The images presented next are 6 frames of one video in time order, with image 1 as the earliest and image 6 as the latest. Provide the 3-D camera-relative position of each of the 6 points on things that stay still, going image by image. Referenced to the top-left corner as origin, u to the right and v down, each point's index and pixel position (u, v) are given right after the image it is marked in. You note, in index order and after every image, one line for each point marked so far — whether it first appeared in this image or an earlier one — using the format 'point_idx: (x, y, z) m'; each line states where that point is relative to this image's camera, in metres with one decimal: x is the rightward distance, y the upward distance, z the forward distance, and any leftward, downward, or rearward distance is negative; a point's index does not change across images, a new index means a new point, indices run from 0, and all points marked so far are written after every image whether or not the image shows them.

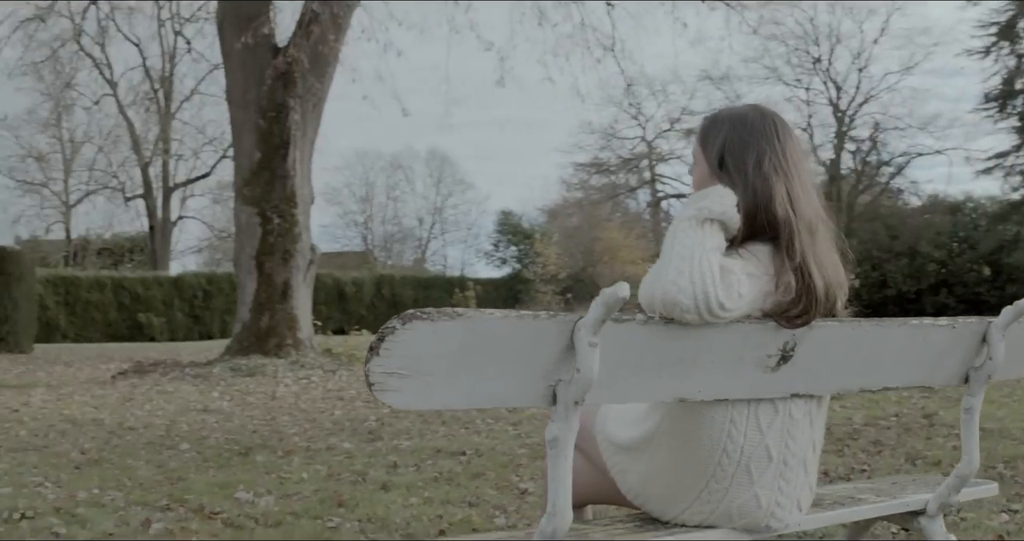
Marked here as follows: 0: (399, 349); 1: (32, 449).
0: (-0.1, -0.1, +1.4) m
1: (-3.0, -1.1, +7.7) m
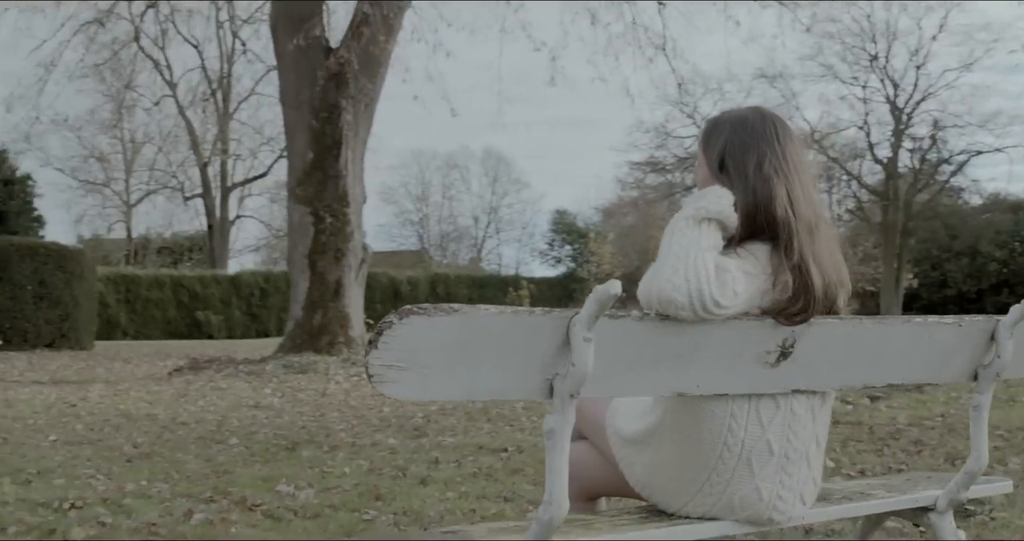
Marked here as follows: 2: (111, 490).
0: (-0.1, -0.1, +1.5) m
1: (-2.7, -1.1, +7.9) m
2: (-1.6, -0.9, +5.1) m
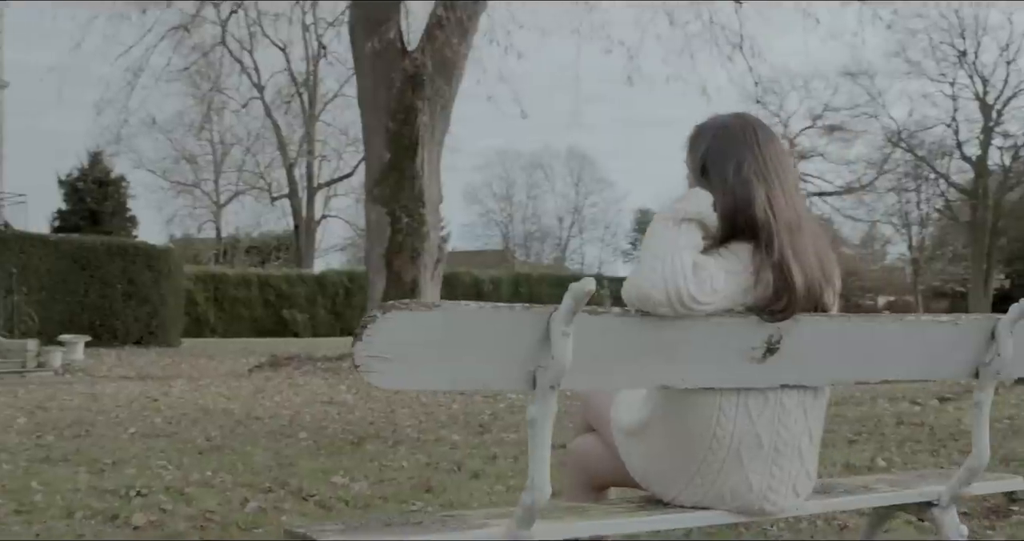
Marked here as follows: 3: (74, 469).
0: (-0.2, -0.1, +1.6) m
1: (-2.3, -1.1, +8.2) m
2: (-1.4, -0.9, +5.3) m
3: (-2.1, -1.0, +6.0) m
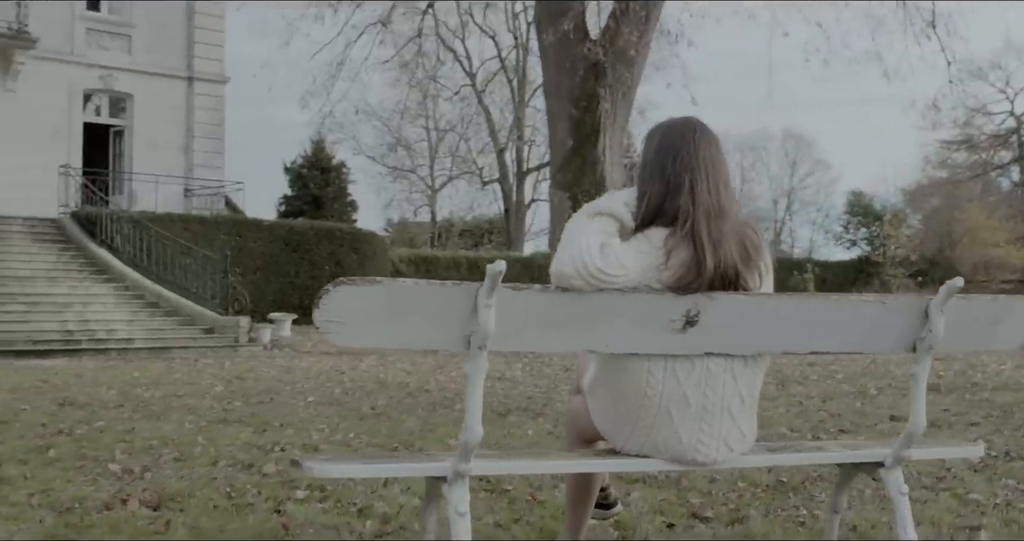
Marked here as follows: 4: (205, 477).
0: (-0.3, -0.1, +2.1) m
1: (-1.3, -1.0, +8.9) m
2: (-0.9, -0.8, +6.0) m
3: (-1.5, -0.9, +6.7) m
4: (-1.1, -0.7, +4.5) m
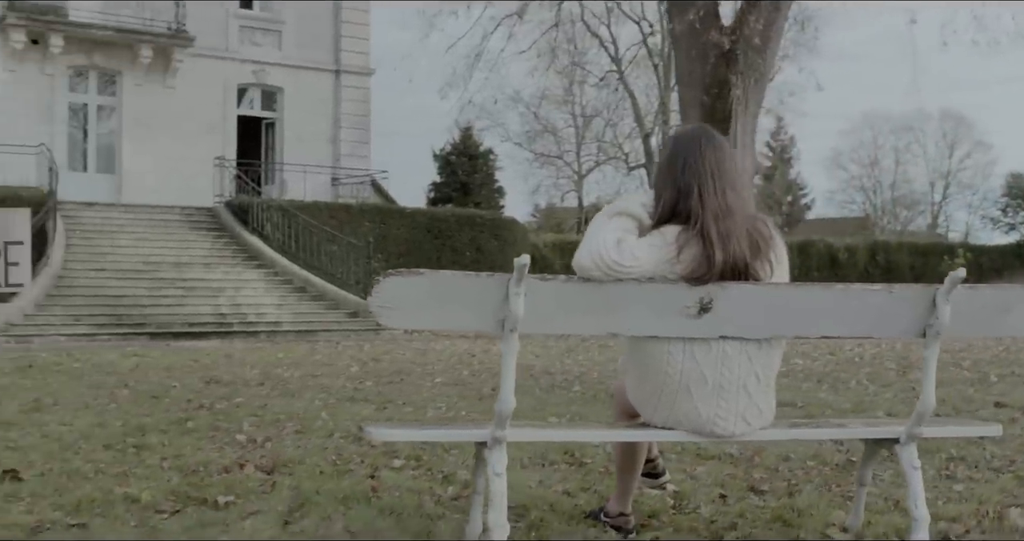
0: (-0.3, 0.0, +2.5) m
1: (-0.4, -0.9, +9.4) m
2: (-0.4, -0.8, +6.4) m
3: (-0.9, -0.8, +7.2) m
4: (-0.8, -0.7, +4.9) m
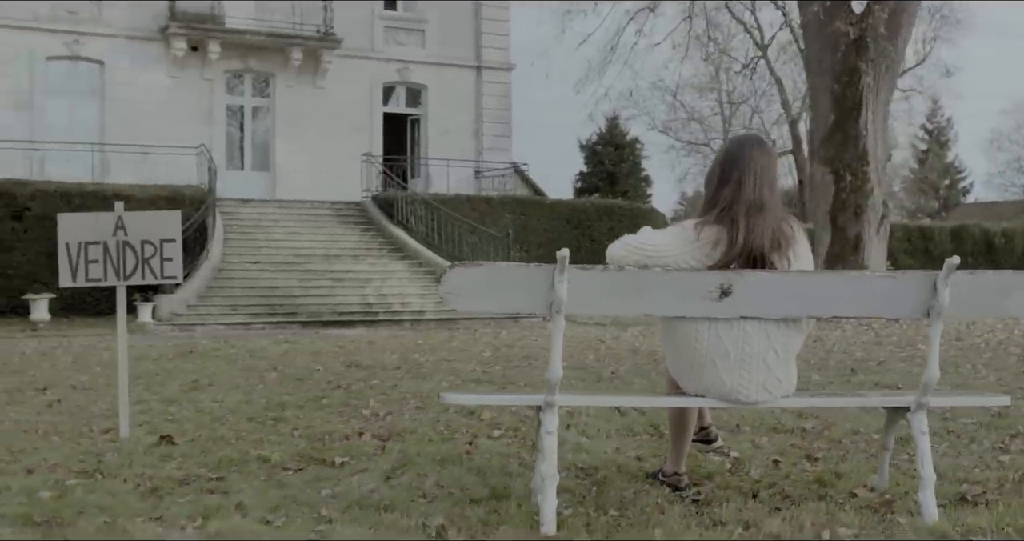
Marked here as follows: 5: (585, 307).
0: (-0.2, 0.0, +3.0) m
1: (+0.6, -0.8, +9.9) m
2: (+0.2, -0.7, +6.9) m
3: (-0.2, -0.7, +7.8) m
4: (-0.4, -0.7, +5.5) m
5: (+0.2, -0.1, +3.1) m
